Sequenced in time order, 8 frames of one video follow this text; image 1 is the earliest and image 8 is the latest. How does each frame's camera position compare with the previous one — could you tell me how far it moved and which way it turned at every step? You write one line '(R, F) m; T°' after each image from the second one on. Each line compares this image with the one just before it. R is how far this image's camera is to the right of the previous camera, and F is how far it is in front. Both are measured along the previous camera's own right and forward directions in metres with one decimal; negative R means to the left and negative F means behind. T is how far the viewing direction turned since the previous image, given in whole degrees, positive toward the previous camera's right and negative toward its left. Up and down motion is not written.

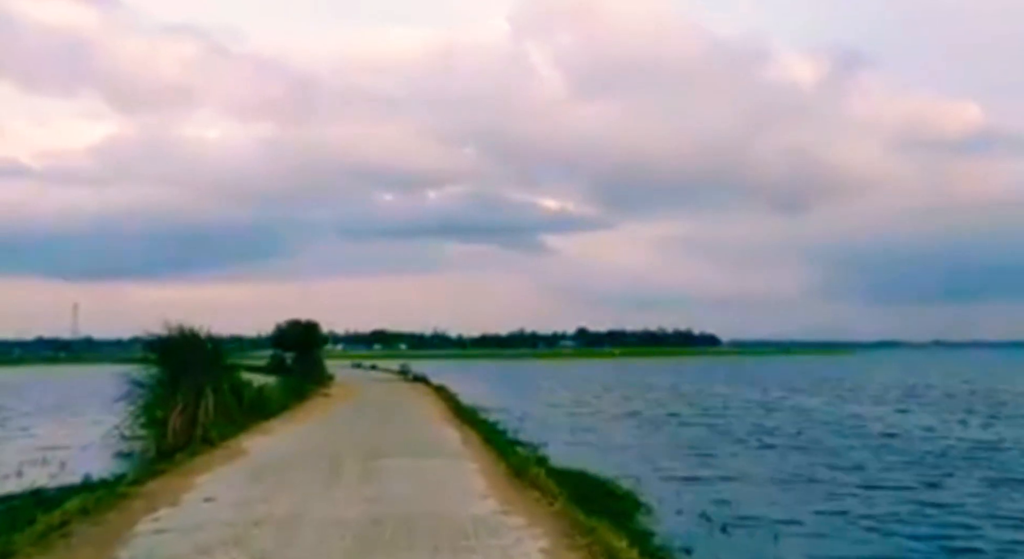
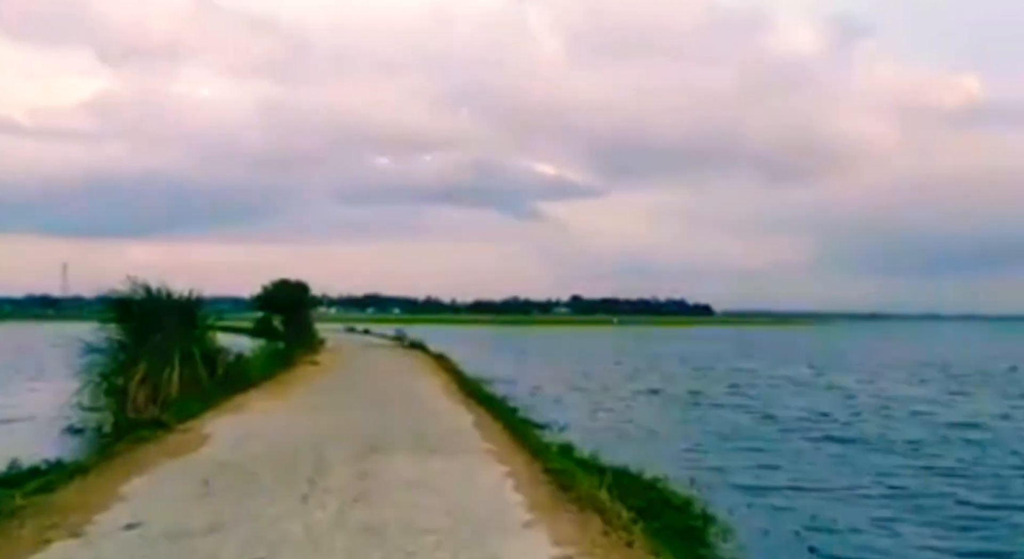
(-0.6, +3.8) m; 0°
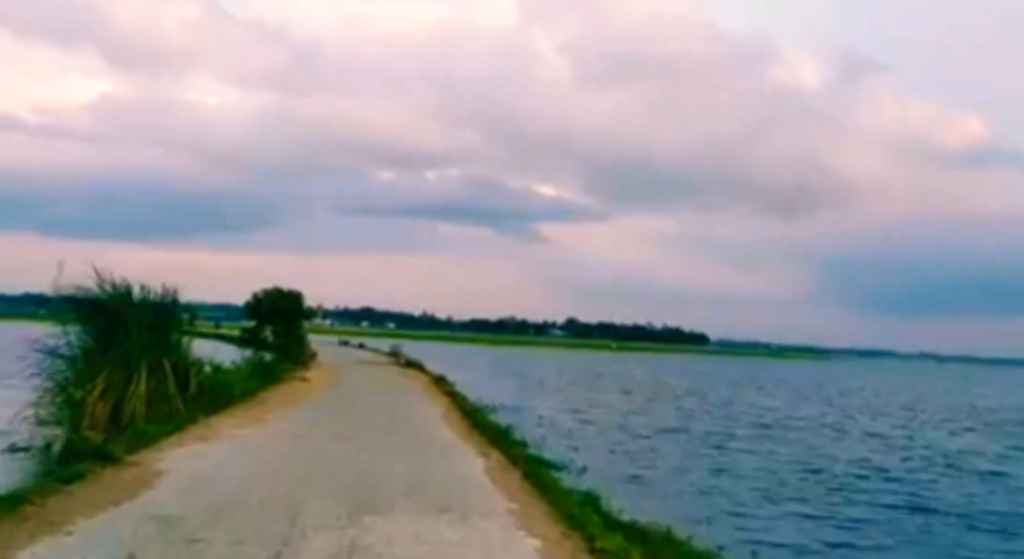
(-0.5, +2.9) m; 0°
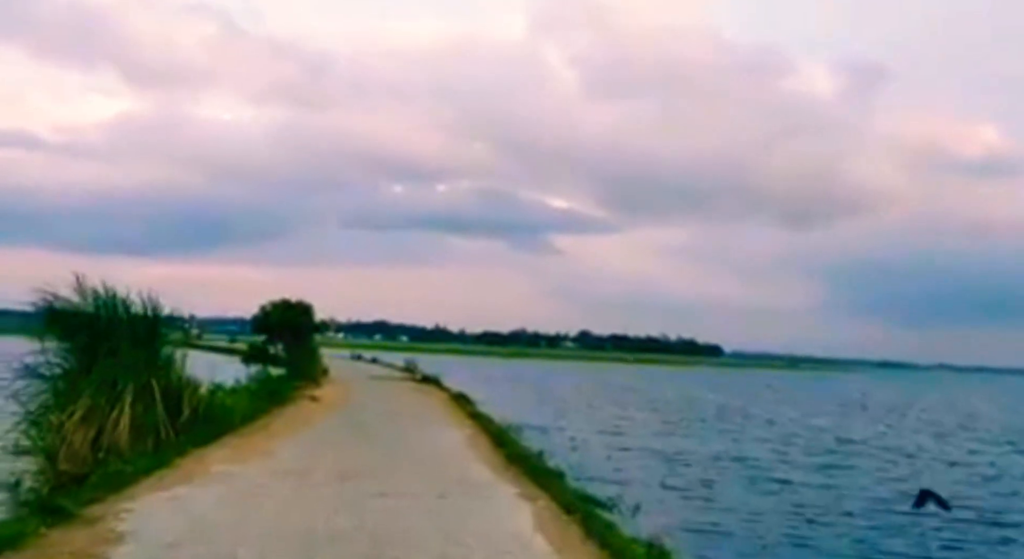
(-0.5, +2.8) m; -1°
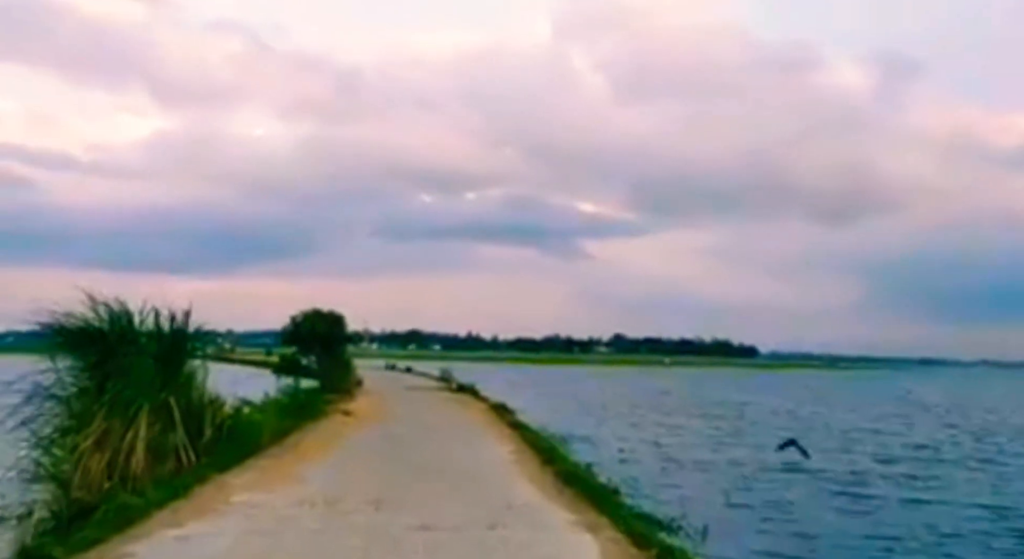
(-0.2, +1.6) m; -2°
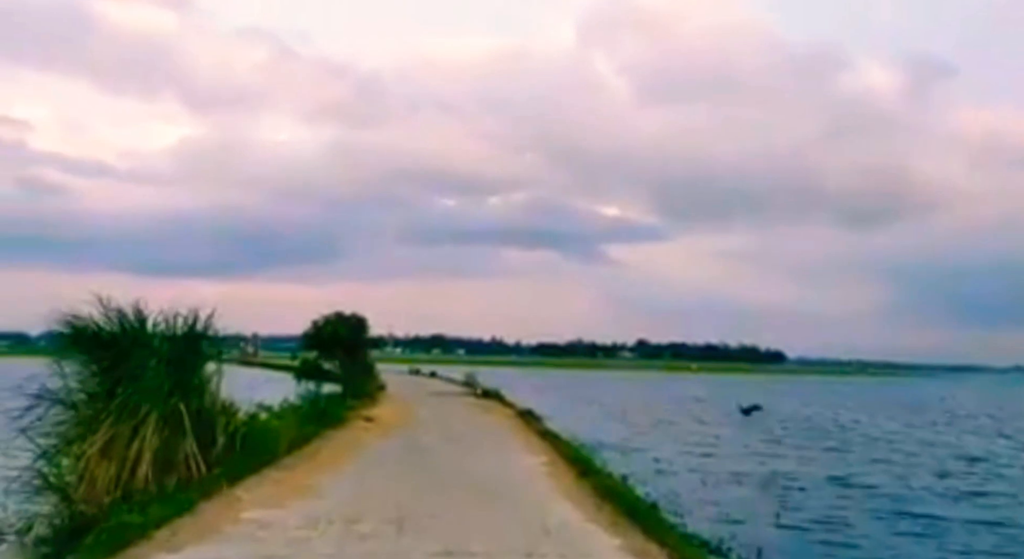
(-0.2, +1.2) m; -1°
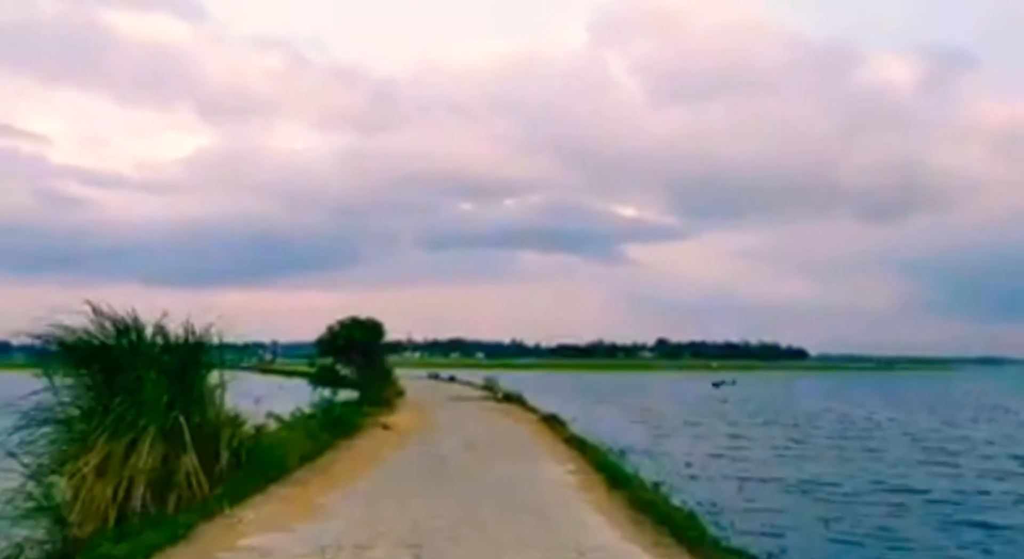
(-0.1, +1.3) m; -1°
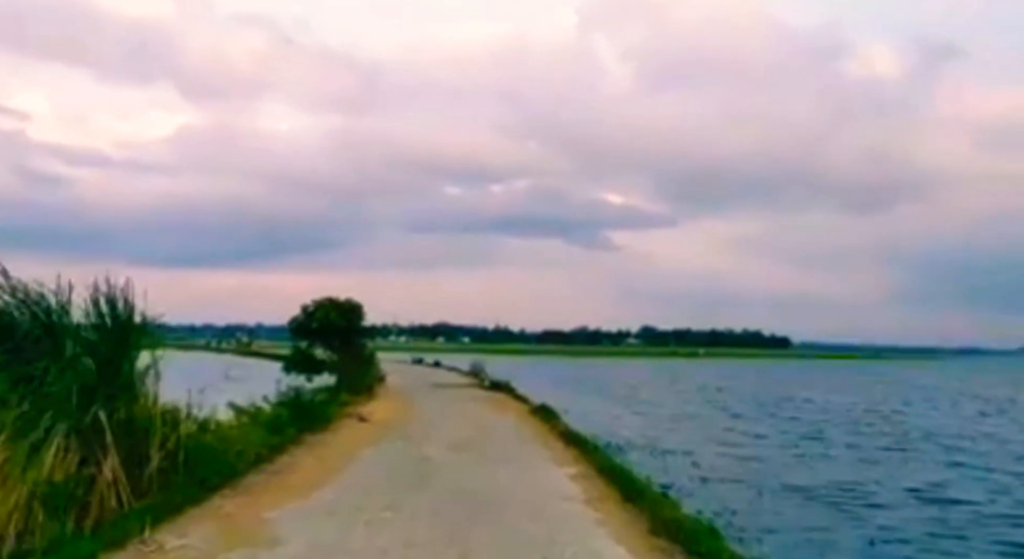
(-0.1, +2.7) m; +1°
